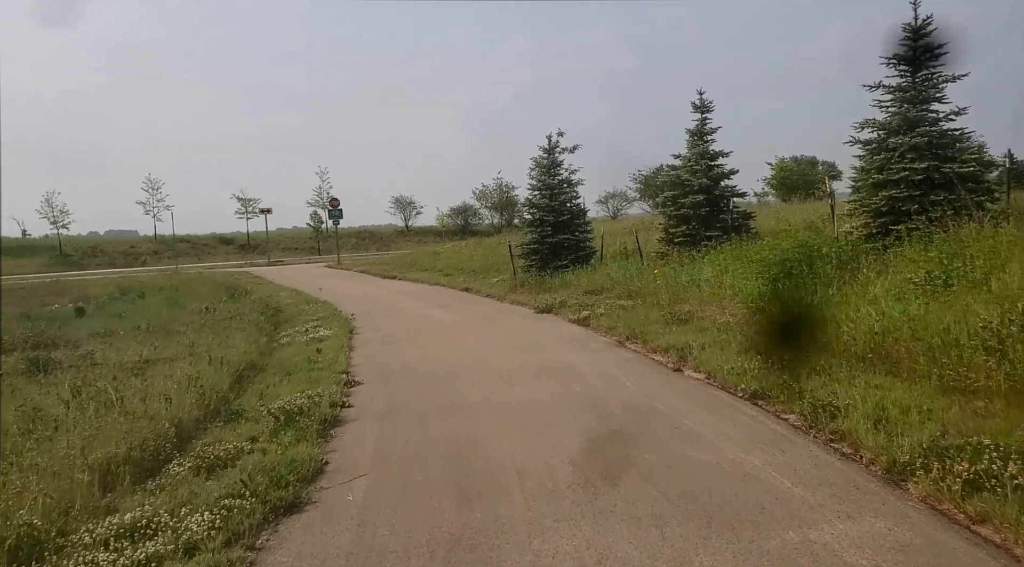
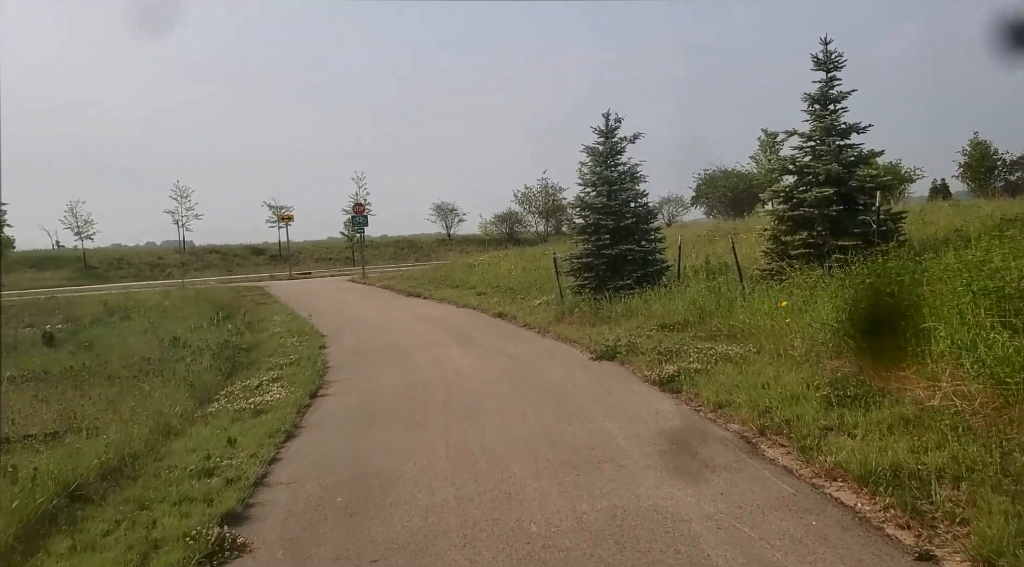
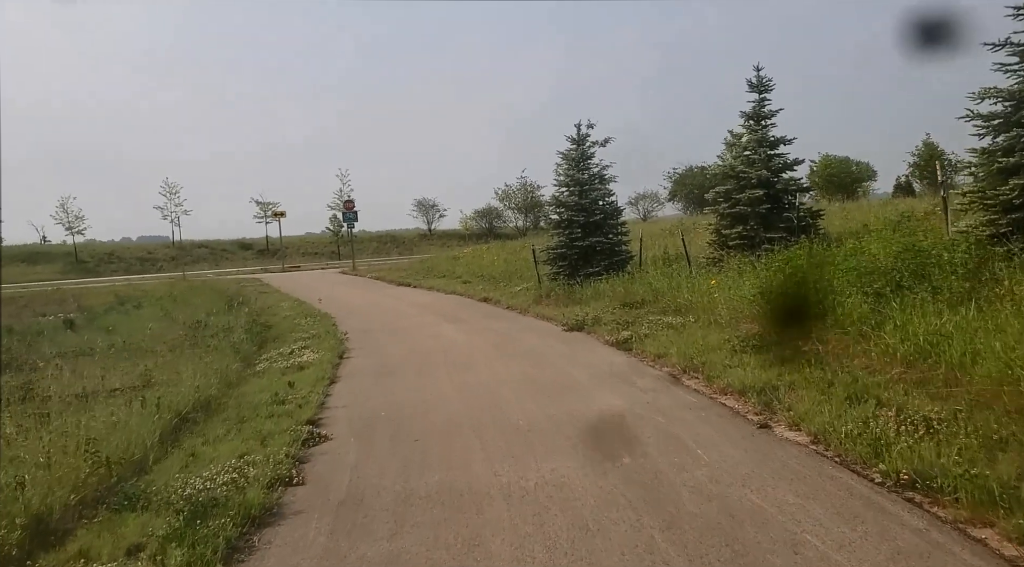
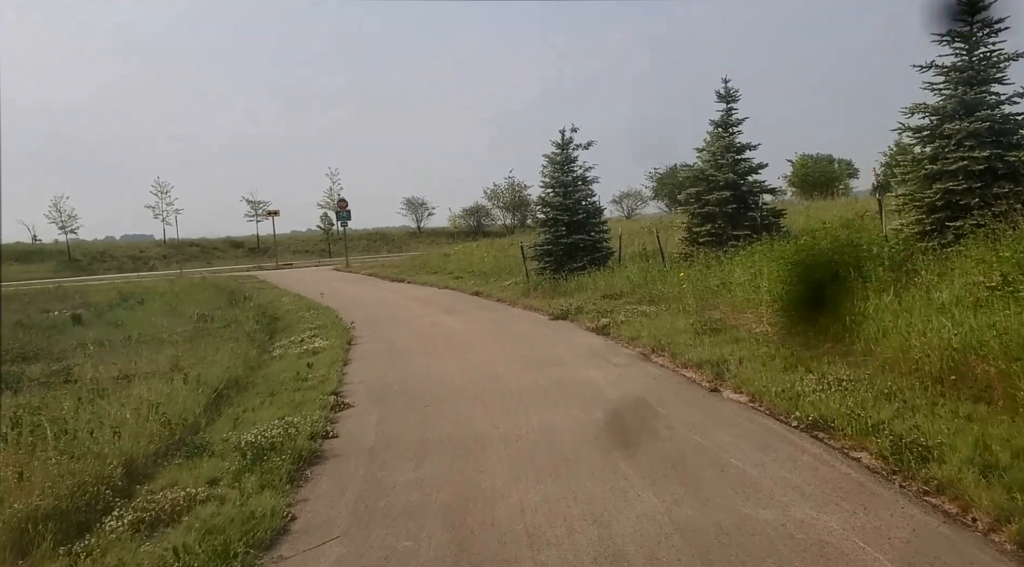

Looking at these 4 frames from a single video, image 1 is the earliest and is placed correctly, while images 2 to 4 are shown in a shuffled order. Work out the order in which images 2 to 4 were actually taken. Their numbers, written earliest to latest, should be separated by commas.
4, 3, 2
